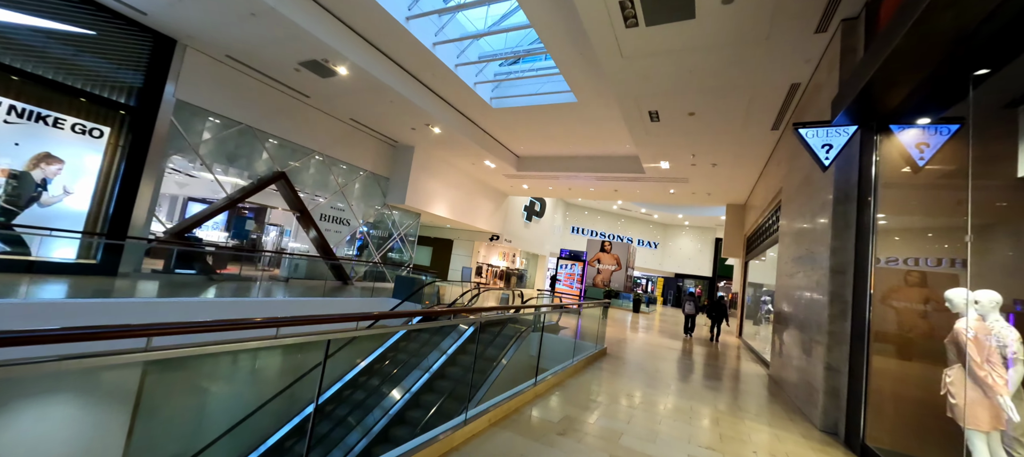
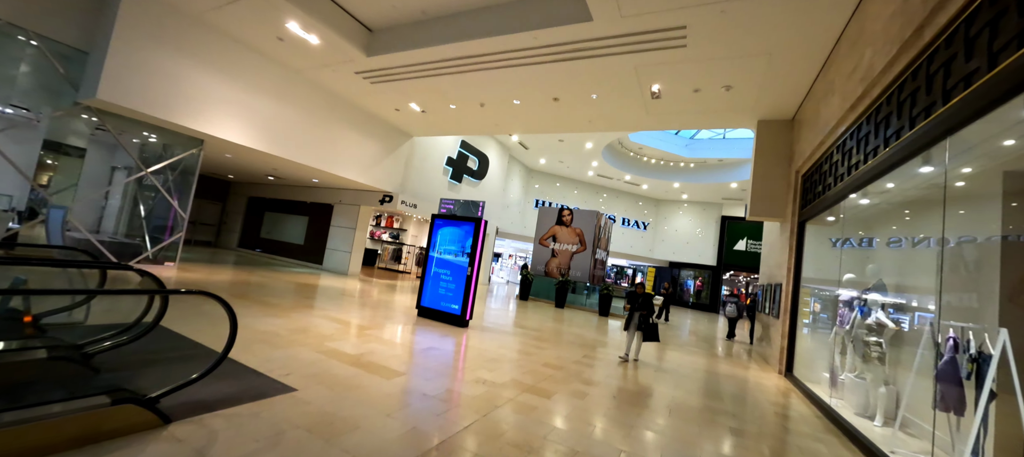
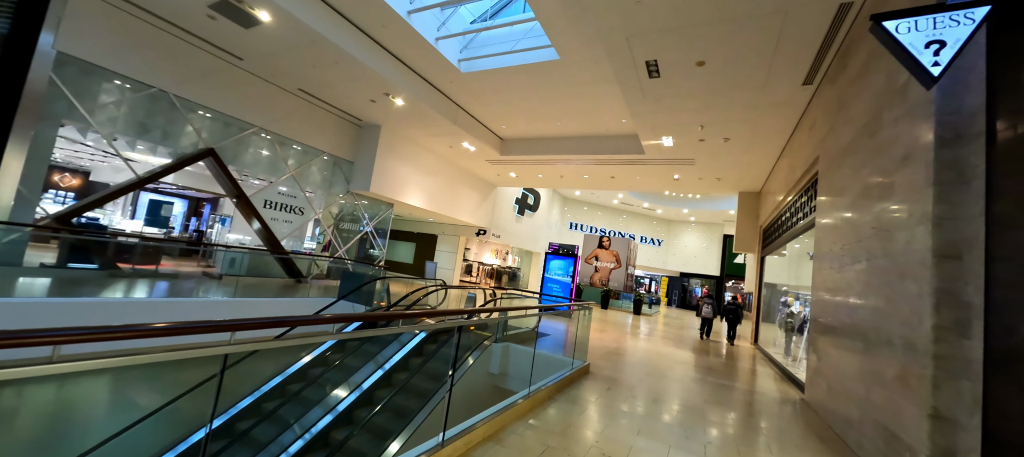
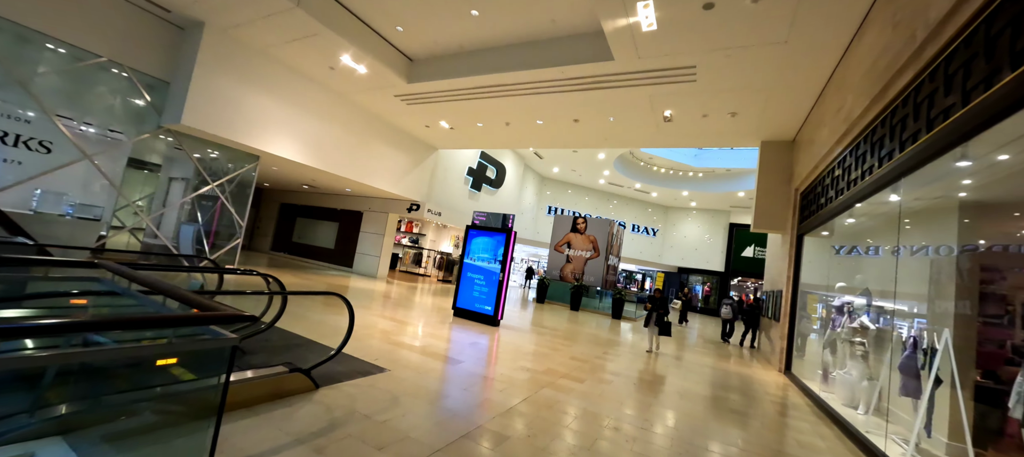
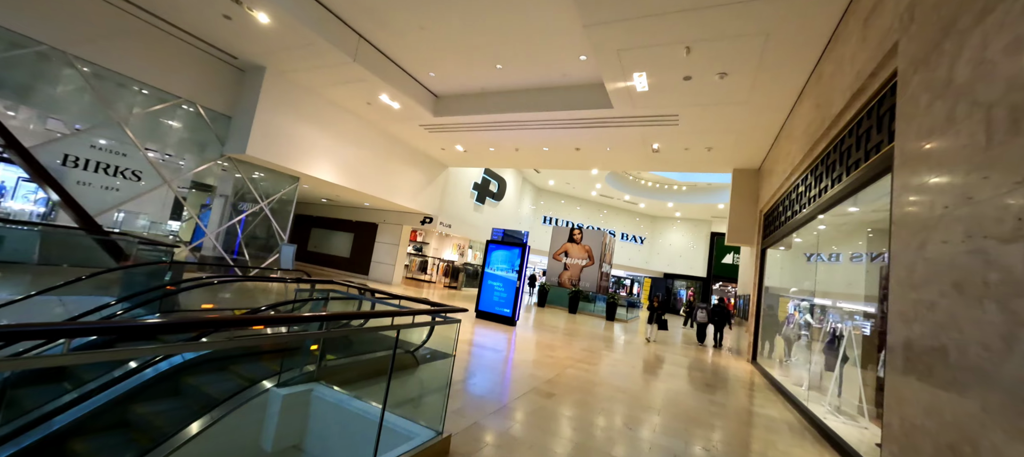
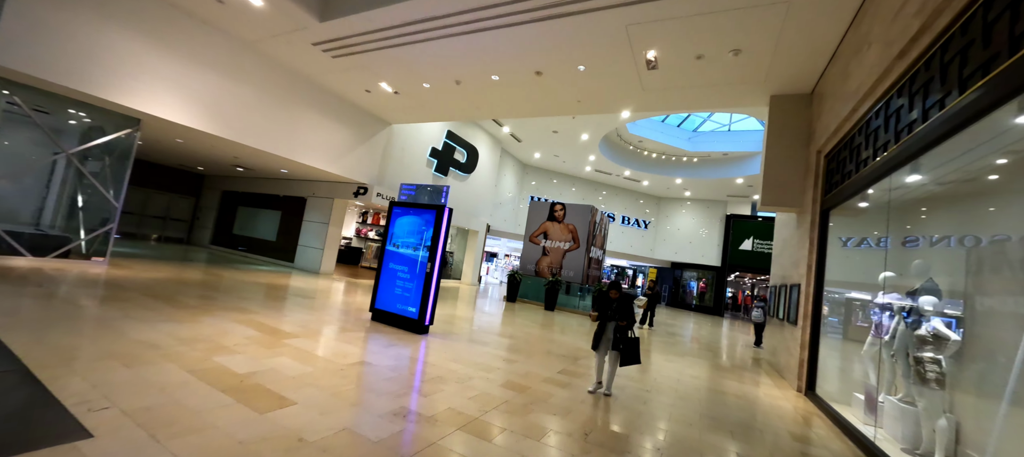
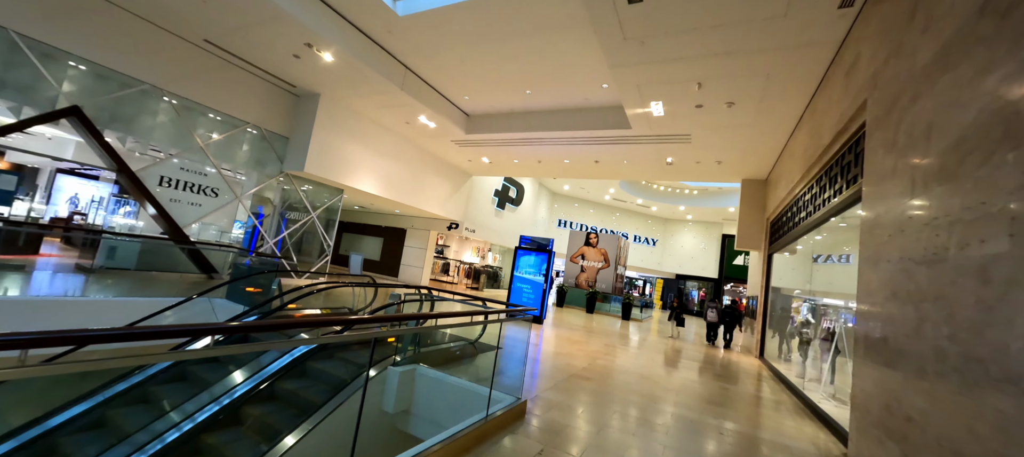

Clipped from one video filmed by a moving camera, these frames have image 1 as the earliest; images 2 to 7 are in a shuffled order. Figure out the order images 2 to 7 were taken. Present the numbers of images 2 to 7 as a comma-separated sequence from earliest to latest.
3, 7, 5, 4, 2, 6
